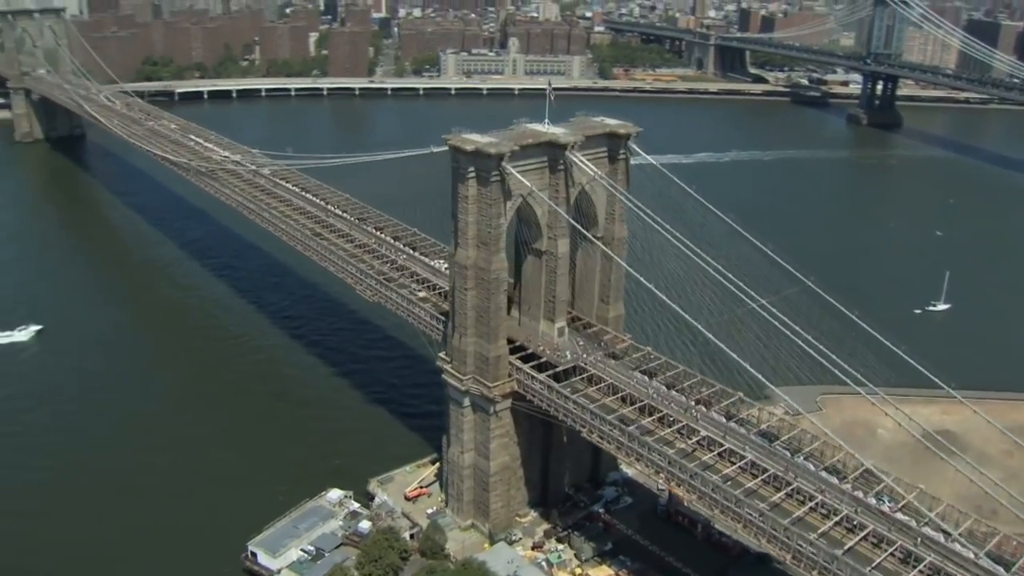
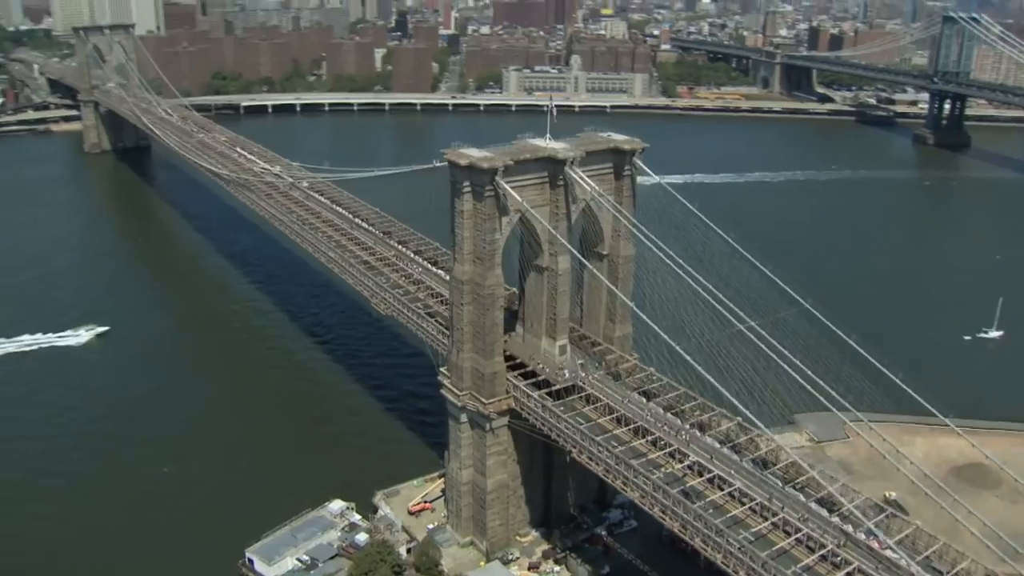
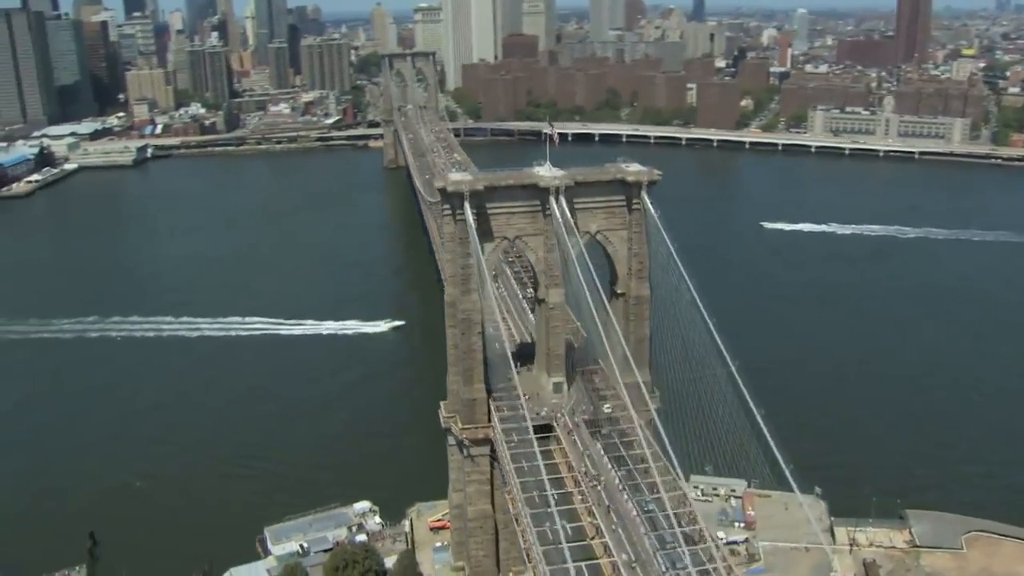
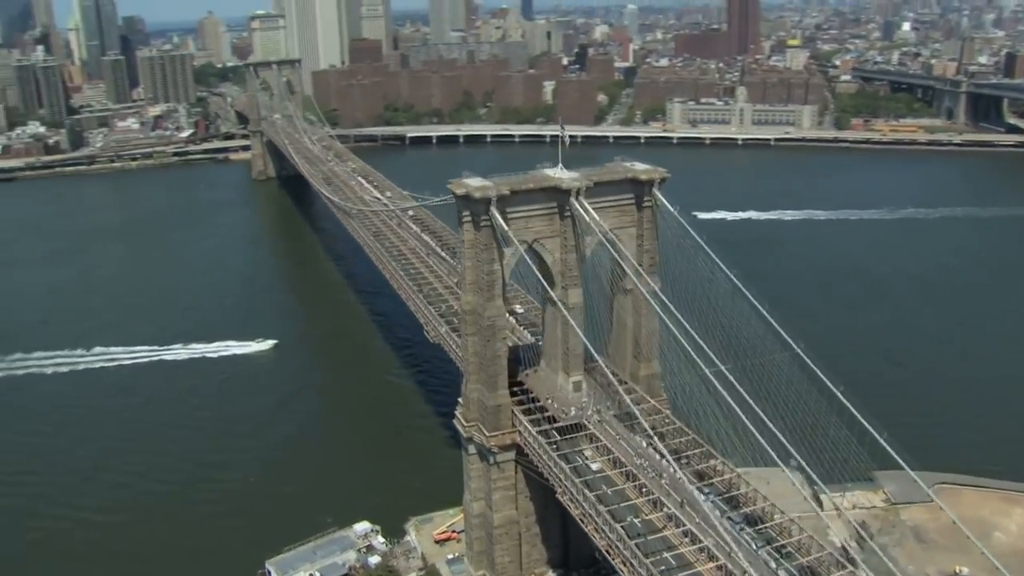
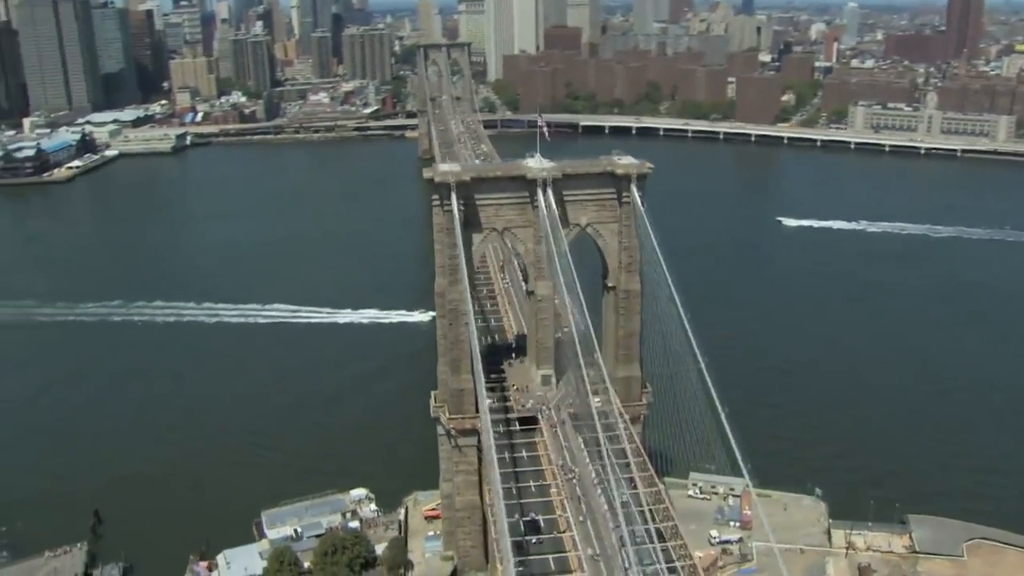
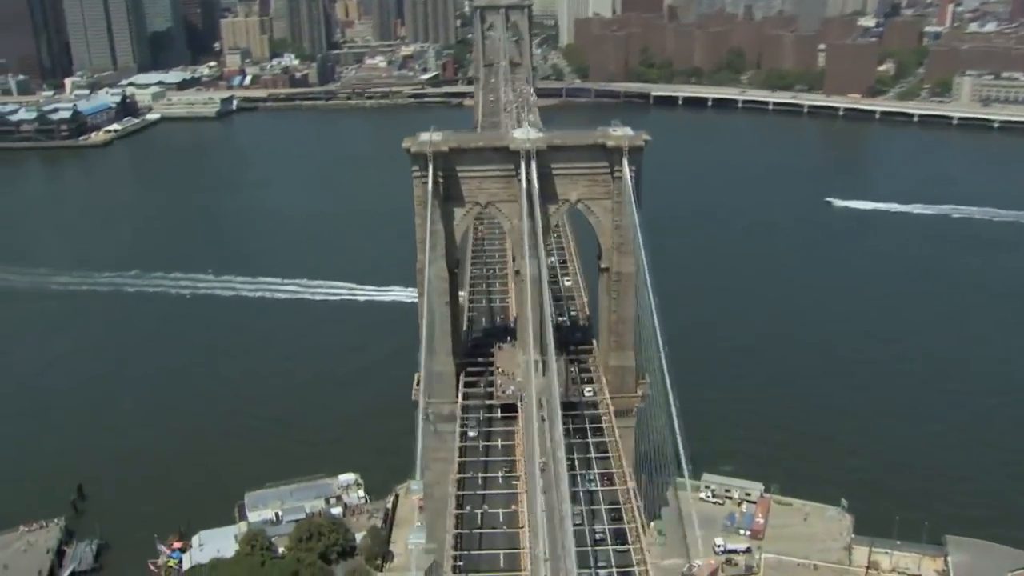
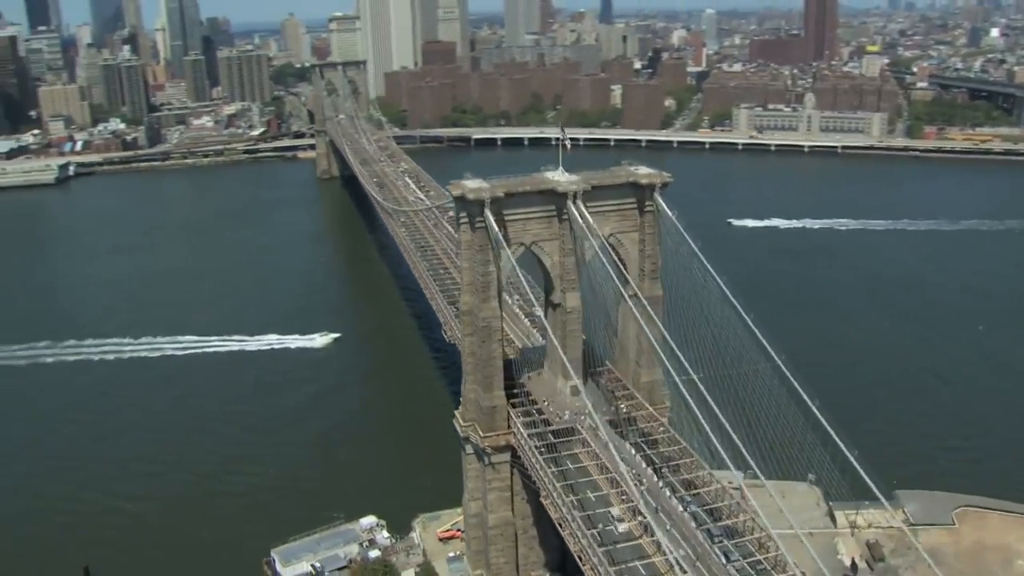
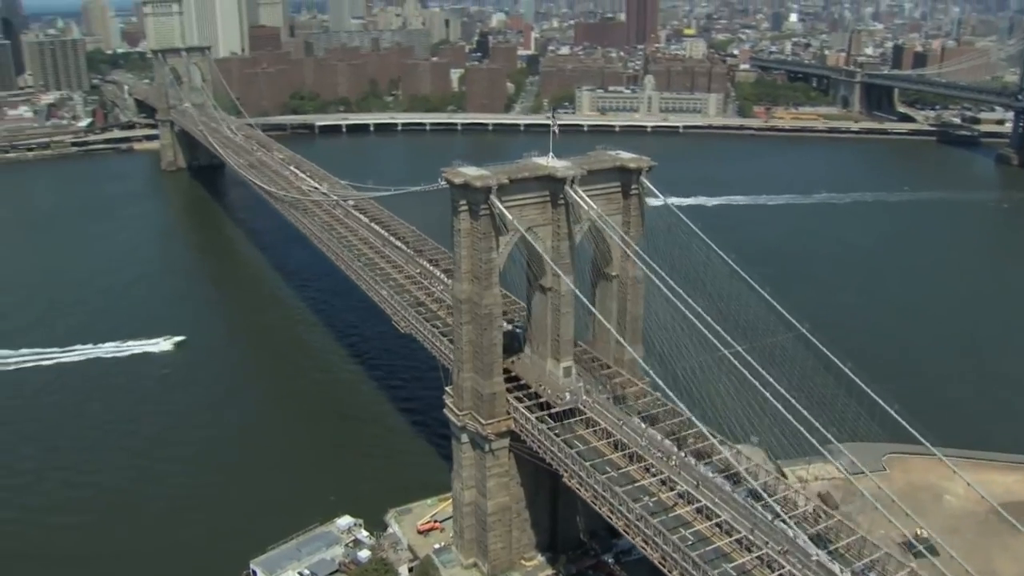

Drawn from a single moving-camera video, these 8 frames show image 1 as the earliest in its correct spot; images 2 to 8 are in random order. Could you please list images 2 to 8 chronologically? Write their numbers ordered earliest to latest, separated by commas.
2, 8, 4, 7, 3, 5, 6
